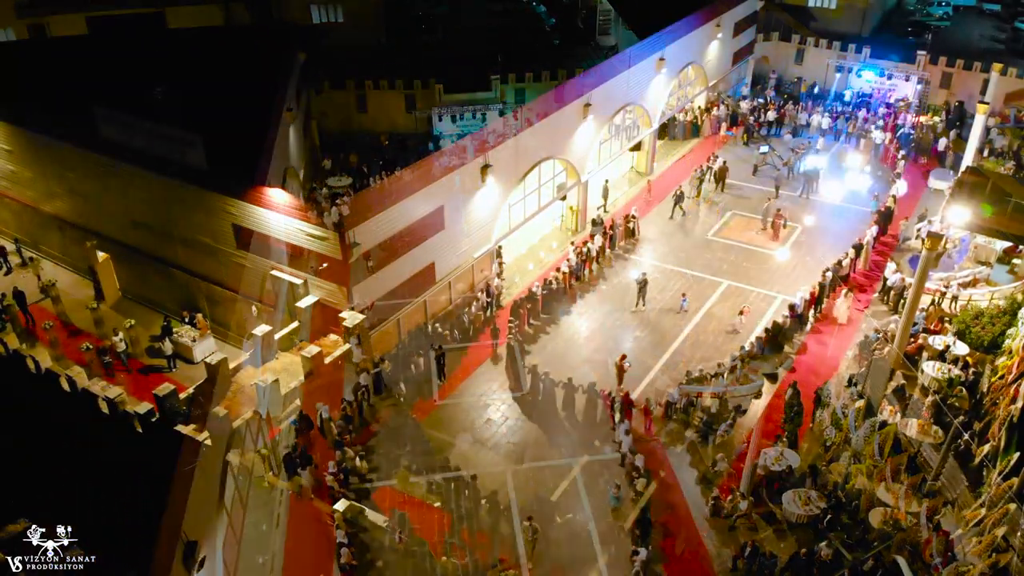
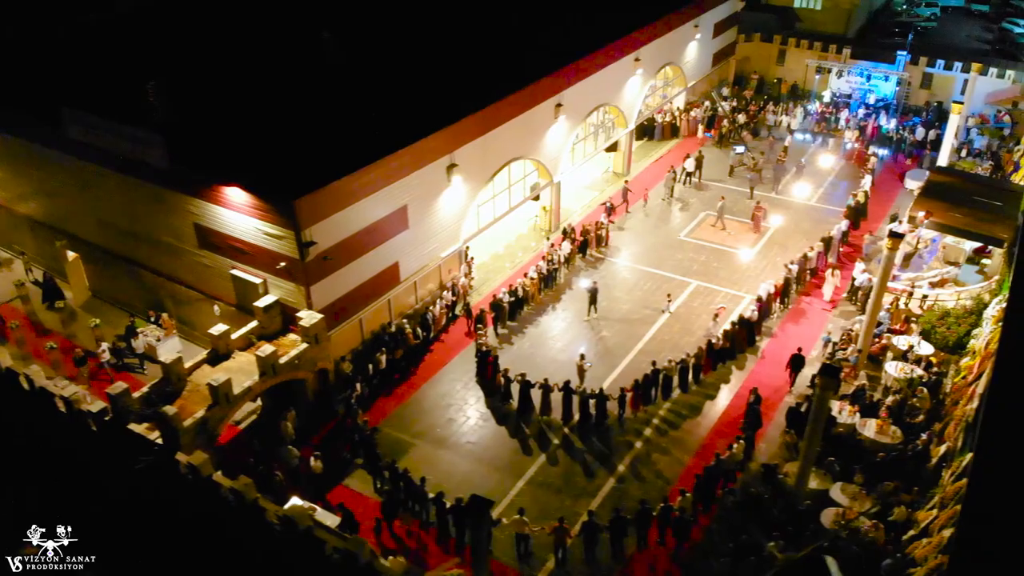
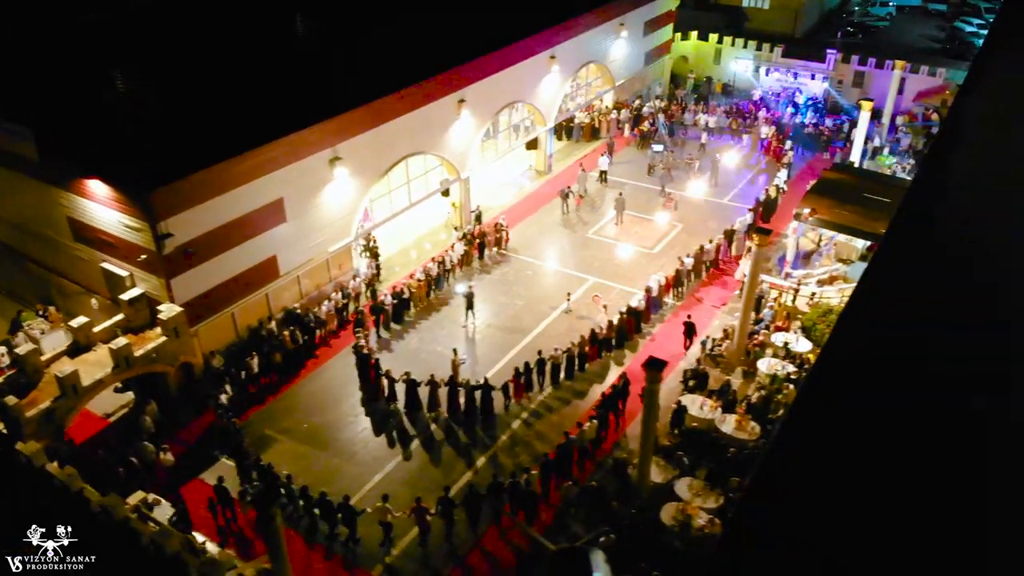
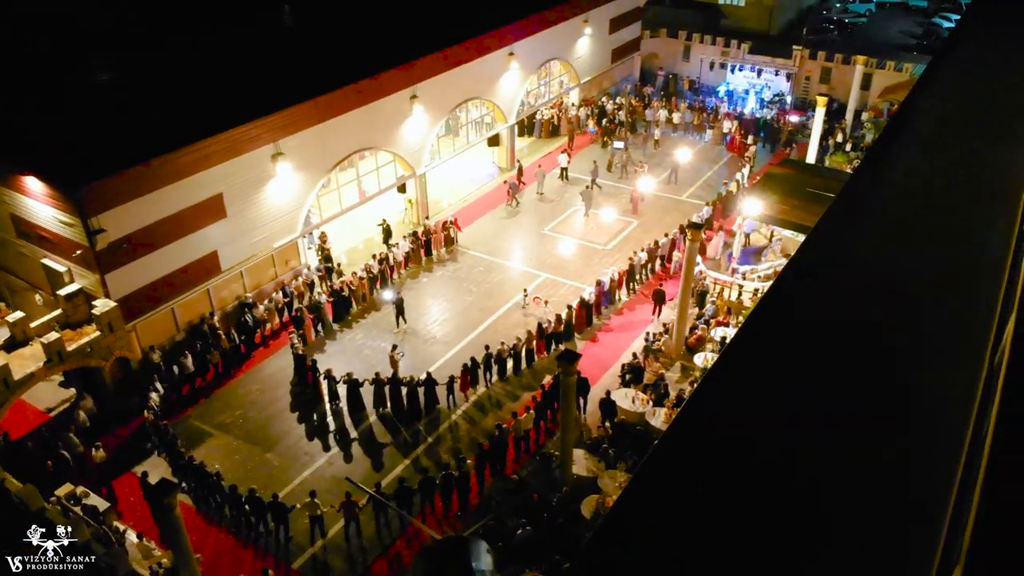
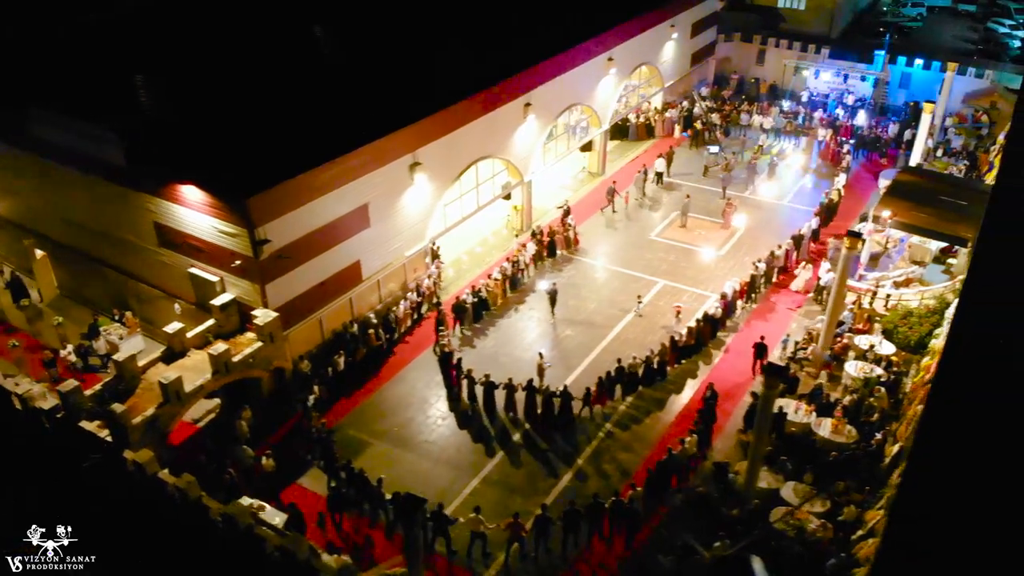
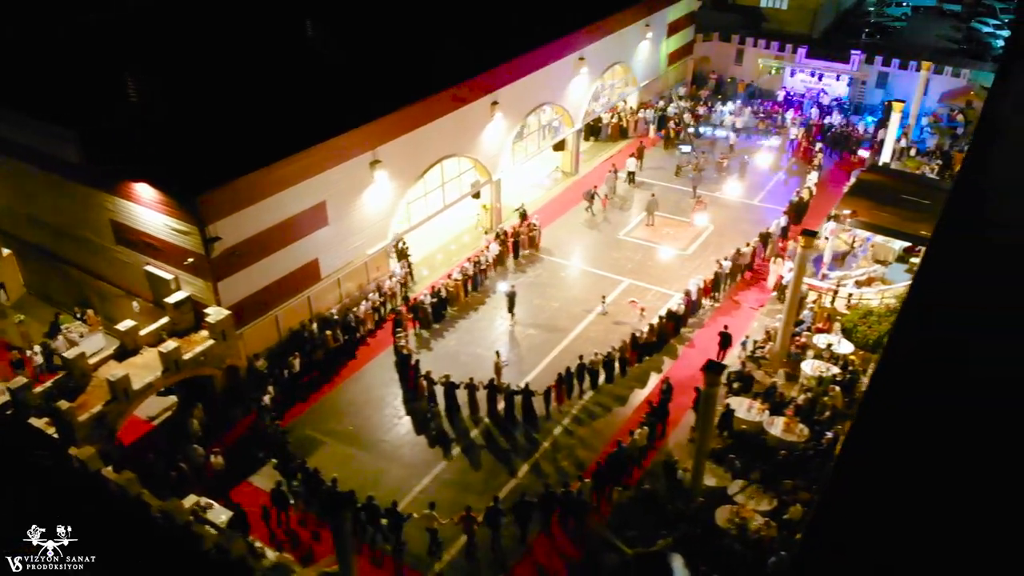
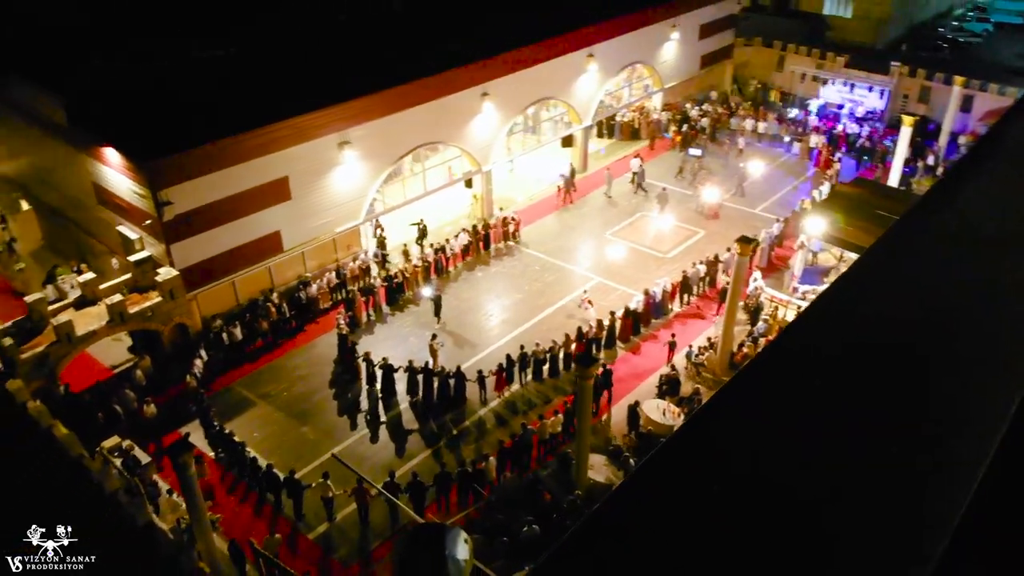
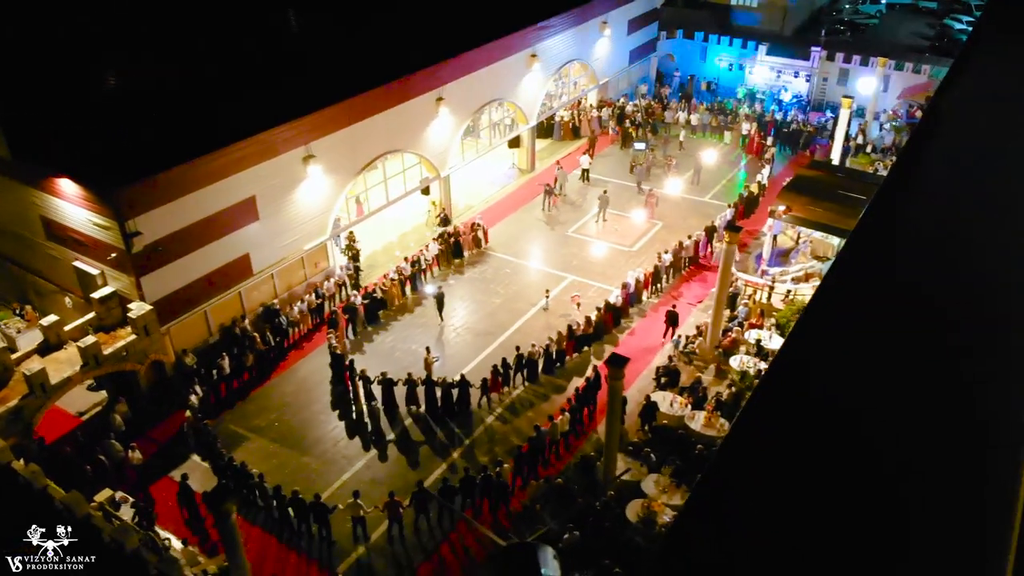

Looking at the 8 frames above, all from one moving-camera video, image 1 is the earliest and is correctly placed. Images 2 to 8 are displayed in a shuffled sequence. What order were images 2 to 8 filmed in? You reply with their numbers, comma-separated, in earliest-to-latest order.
2, 5, 6, 3, 8, 4, 7
